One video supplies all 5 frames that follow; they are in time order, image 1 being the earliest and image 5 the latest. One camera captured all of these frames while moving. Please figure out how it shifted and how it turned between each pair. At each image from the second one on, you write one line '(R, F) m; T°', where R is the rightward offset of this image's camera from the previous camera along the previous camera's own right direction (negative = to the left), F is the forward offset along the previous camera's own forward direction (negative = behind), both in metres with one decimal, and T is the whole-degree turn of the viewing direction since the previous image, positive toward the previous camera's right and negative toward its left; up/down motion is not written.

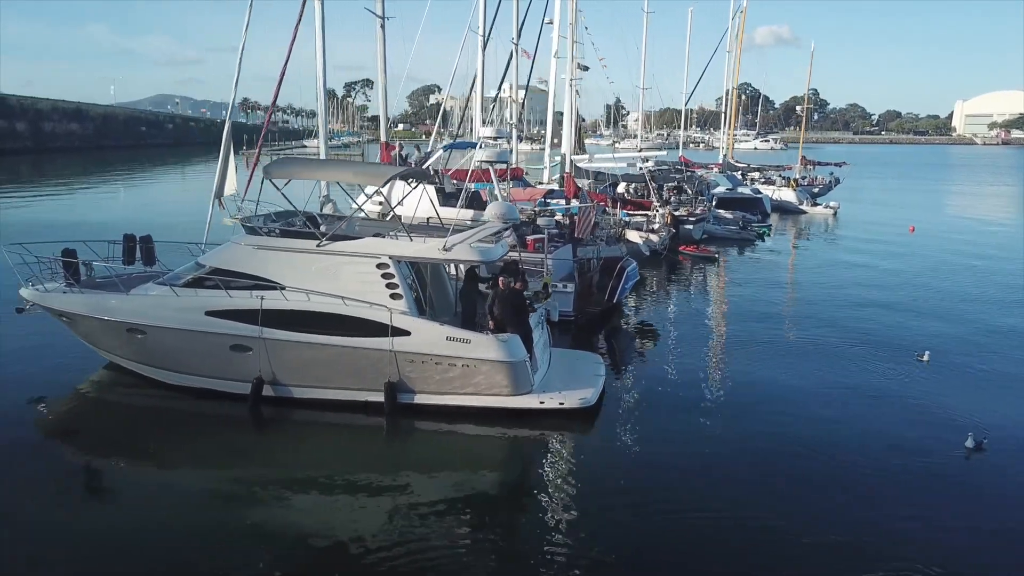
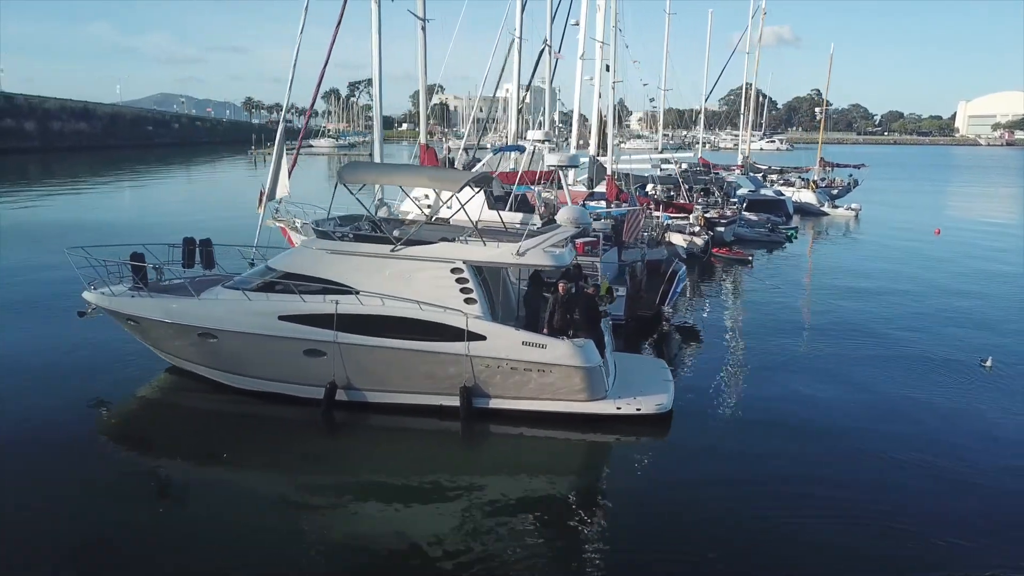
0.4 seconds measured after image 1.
(-0.8, 0.0) m; 0°
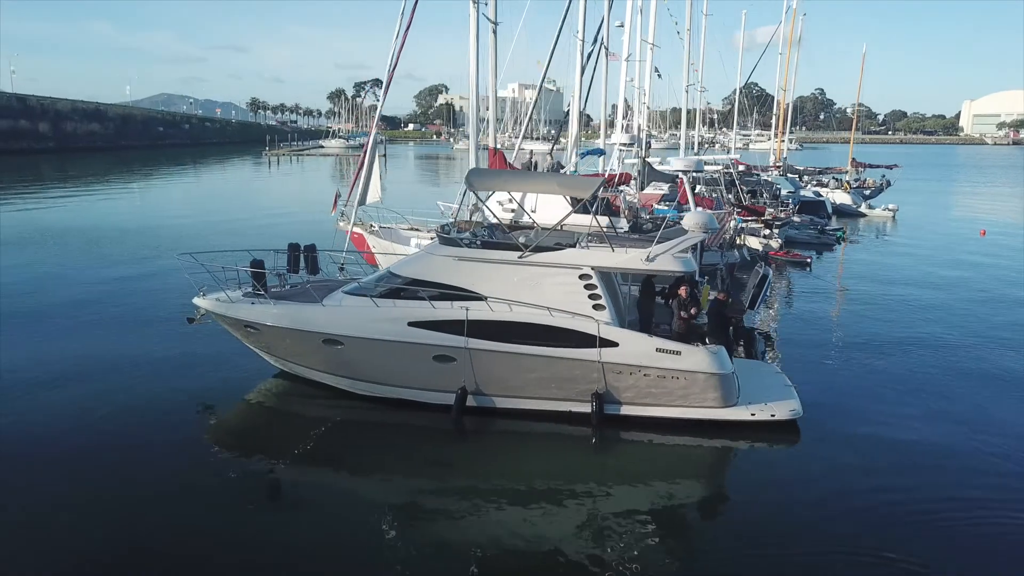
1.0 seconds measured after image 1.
(-1.5, 0.0) m; 0°
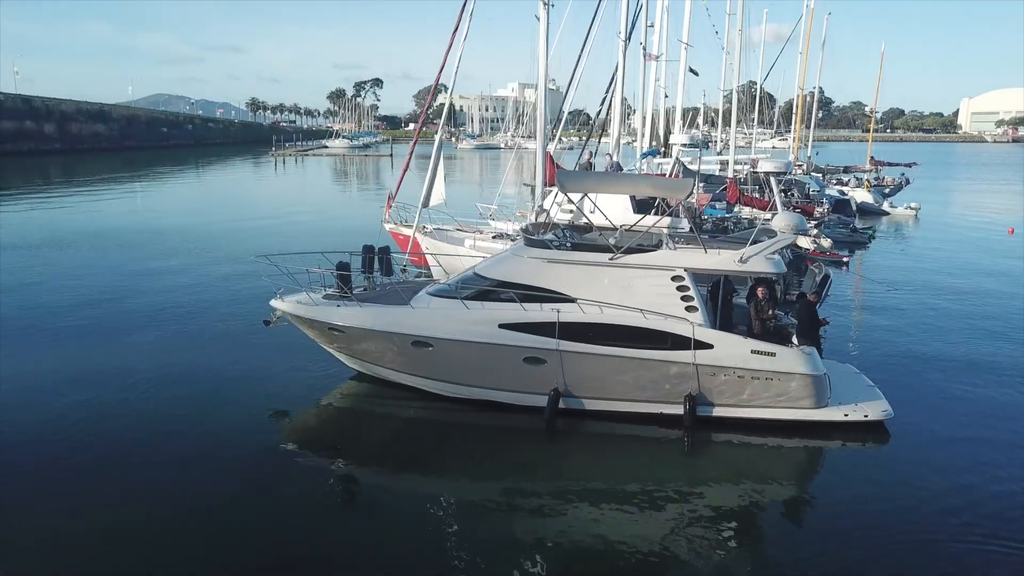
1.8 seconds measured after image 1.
(-1.1, 0.0) m; 0°
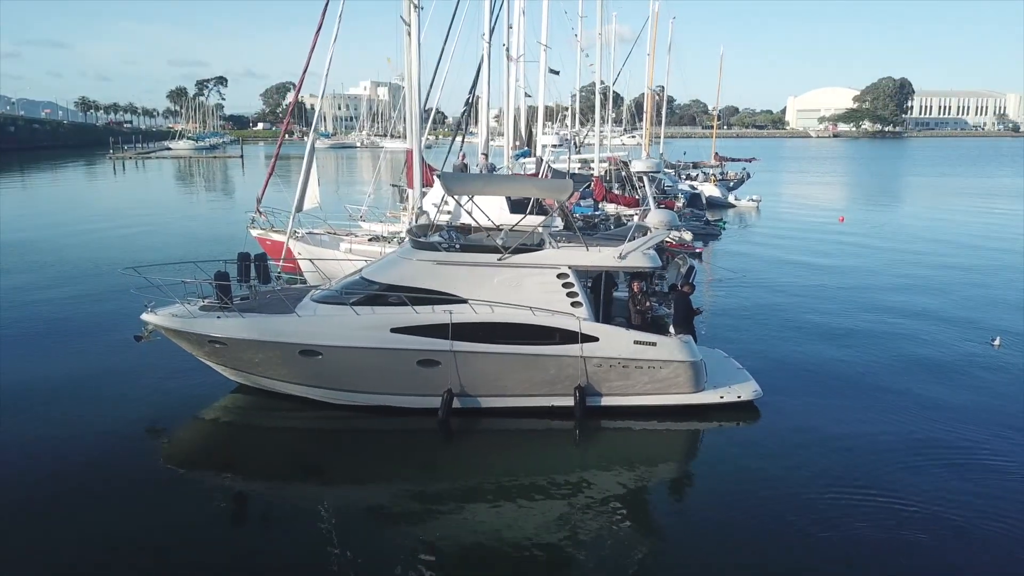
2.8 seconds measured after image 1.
(-0.3, -0.1) m; +10°
